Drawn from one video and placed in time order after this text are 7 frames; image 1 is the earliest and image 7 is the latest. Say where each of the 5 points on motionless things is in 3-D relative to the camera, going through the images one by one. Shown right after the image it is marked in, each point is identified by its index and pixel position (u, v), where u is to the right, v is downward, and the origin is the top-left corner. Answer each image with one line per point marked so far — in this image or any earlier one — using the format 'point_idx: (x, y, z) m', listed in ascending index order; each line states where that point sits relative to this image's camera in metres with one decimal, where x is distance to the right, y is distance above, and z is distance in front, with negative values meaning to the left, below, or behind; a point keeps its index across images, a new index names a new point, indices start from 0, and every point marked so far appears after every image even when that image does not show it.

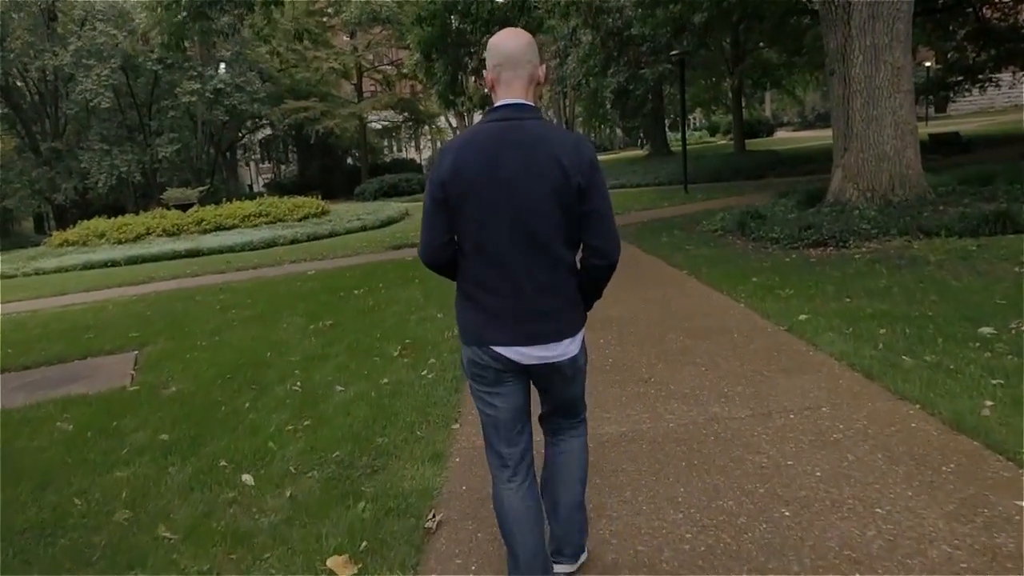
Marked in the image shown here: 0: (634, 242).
0: (+2.0, +0.8, +12.9) m
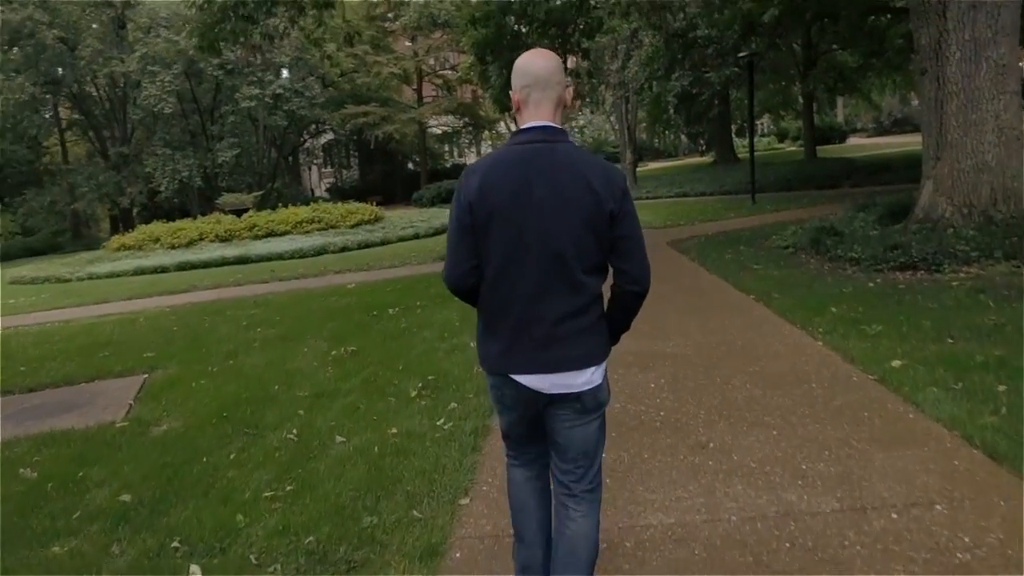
0: (+2.8, +0.5, +11.9) m
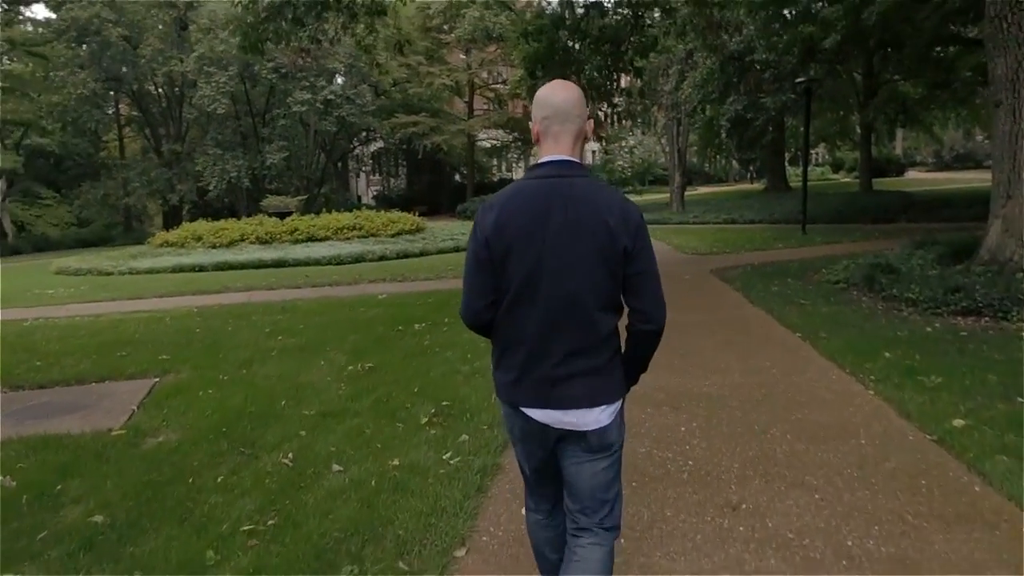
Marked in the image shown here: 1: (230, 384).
0: (+3.3, 0.0, +11.3) m
1: (-2.4, -0.8, +6.6) m
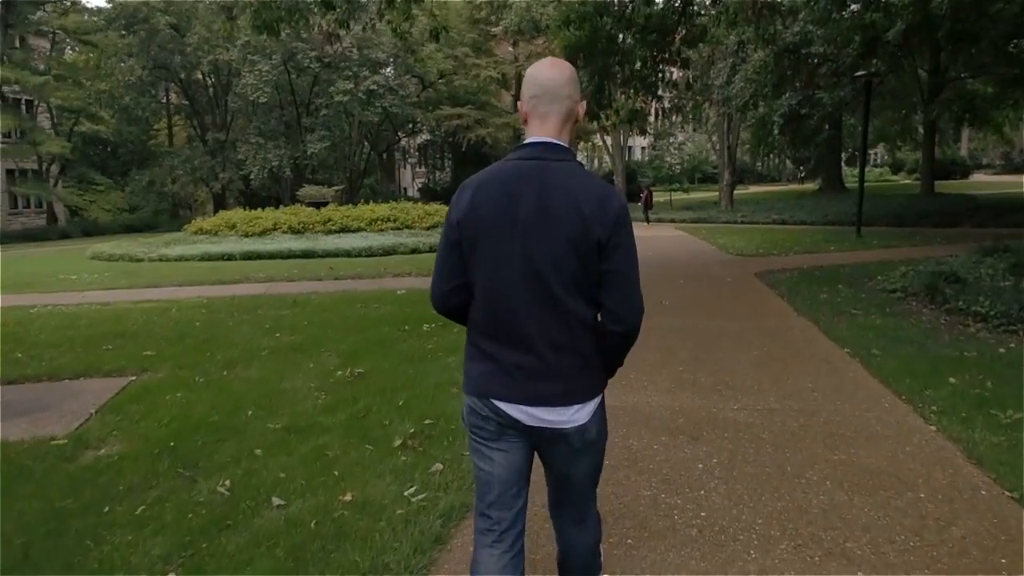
0: (+3.6, -0.1, +10.3) m
1: (-2.4, -0.8, +6.0) m
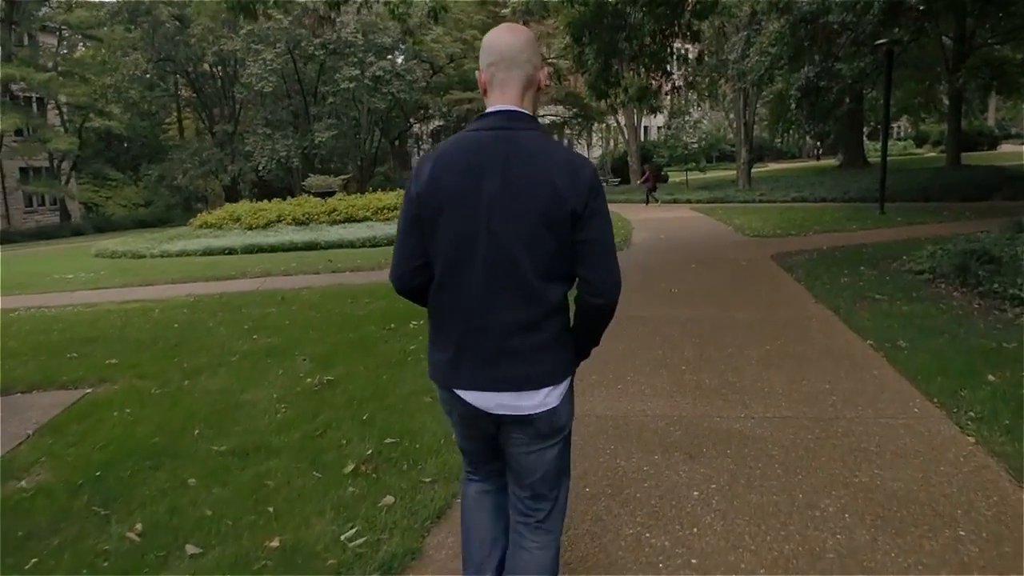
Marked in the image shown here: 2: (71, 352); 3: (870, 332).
0: (+3.6, +0.1, +9.6) m
1: (-2.5, -0.8, +5.5) m
2: (-4.2, -0.6, +7.4) m
3: (+3.0, -0.4, +6.5) m
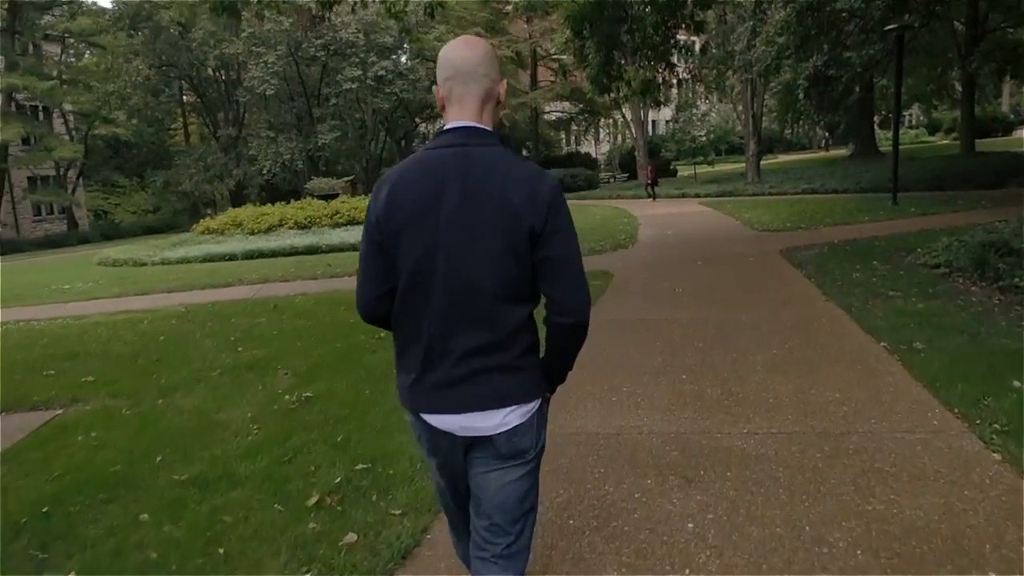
0: (+3.6, +0.1, +9.3) m
1: (-2.6, -0.9, +5.2) m
2: (-4.3, -0.7, +7.1) m
3: (+3.0, -0.4, +6.1) m
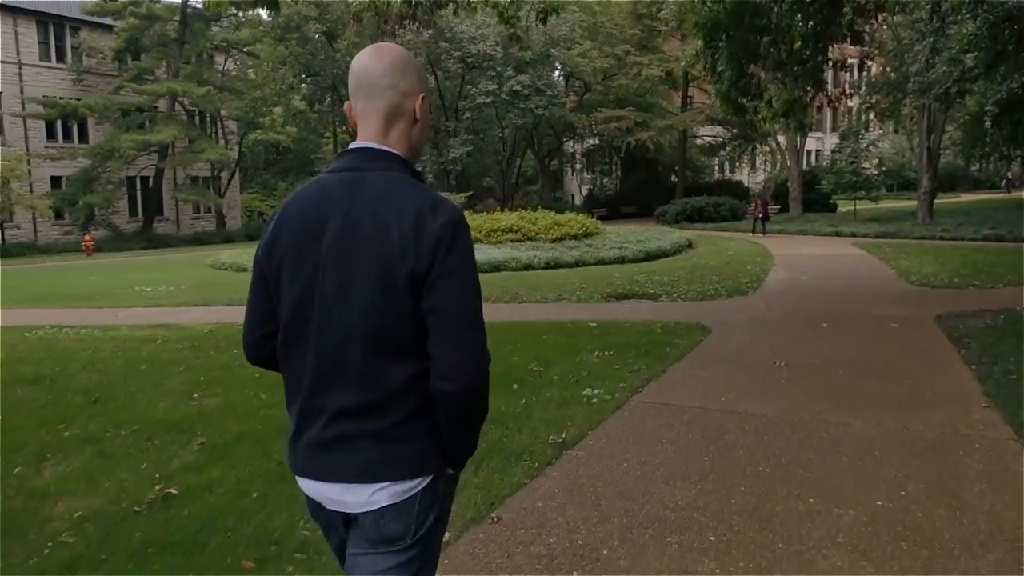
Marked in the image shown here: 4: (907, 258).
0: (+4.0, -0.6, +6.7) m
1: (-2.9, -1.1, +3.9) m
2: (-4.2, -0.8, +6.1) m
3: (+2.8, -1.0, +3.8) m
4: (+8.3, +0.6, +16.5) m
